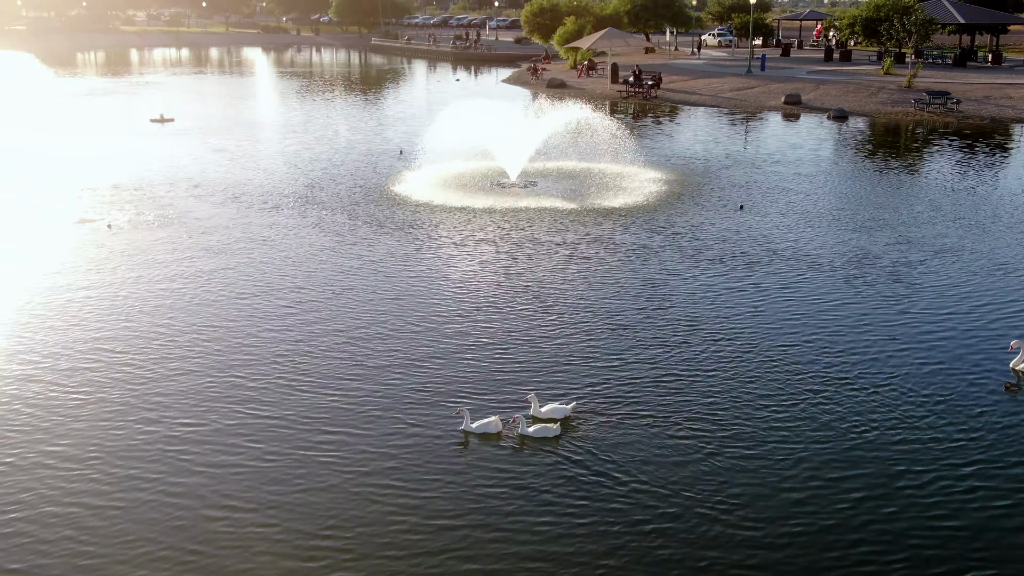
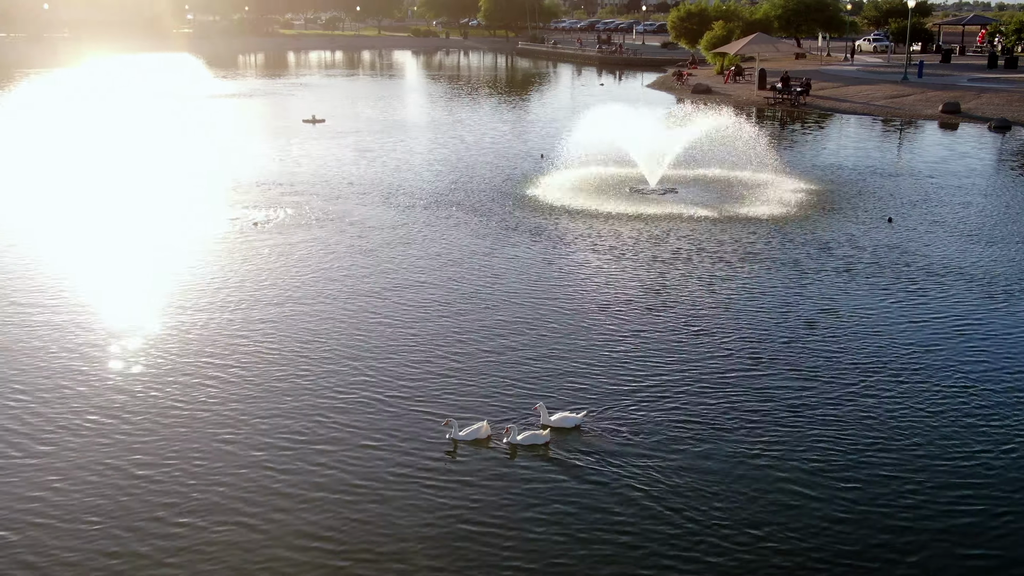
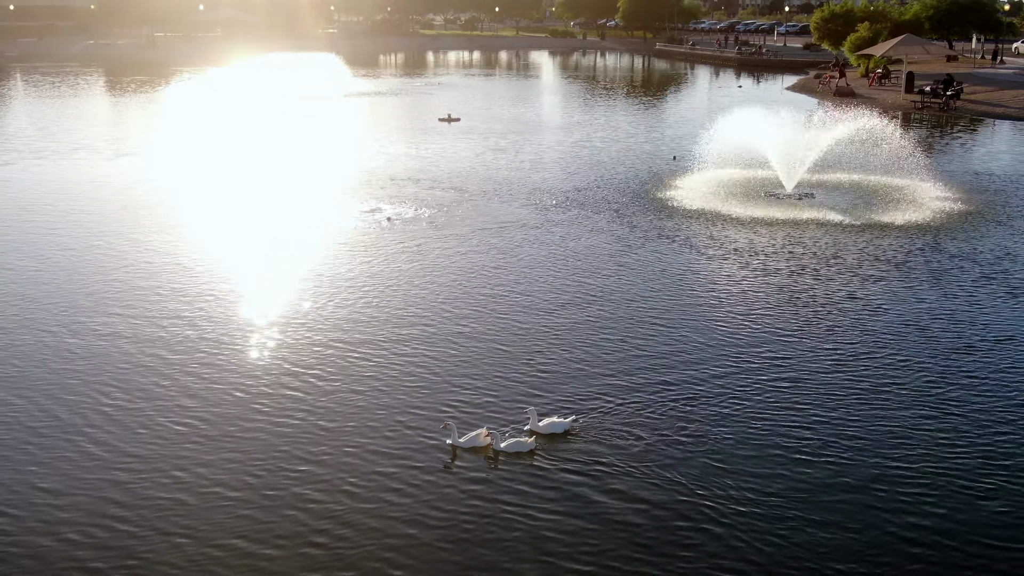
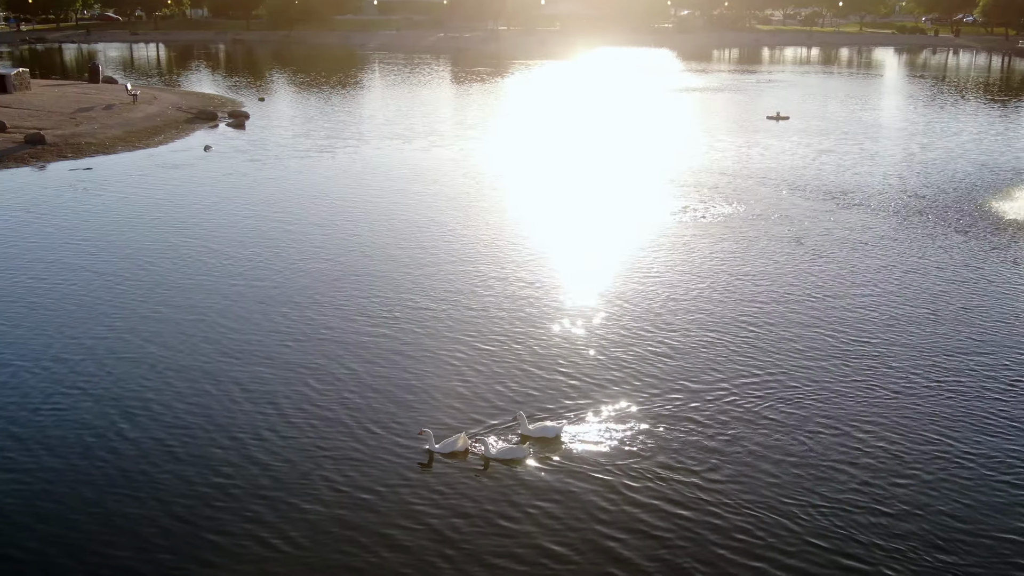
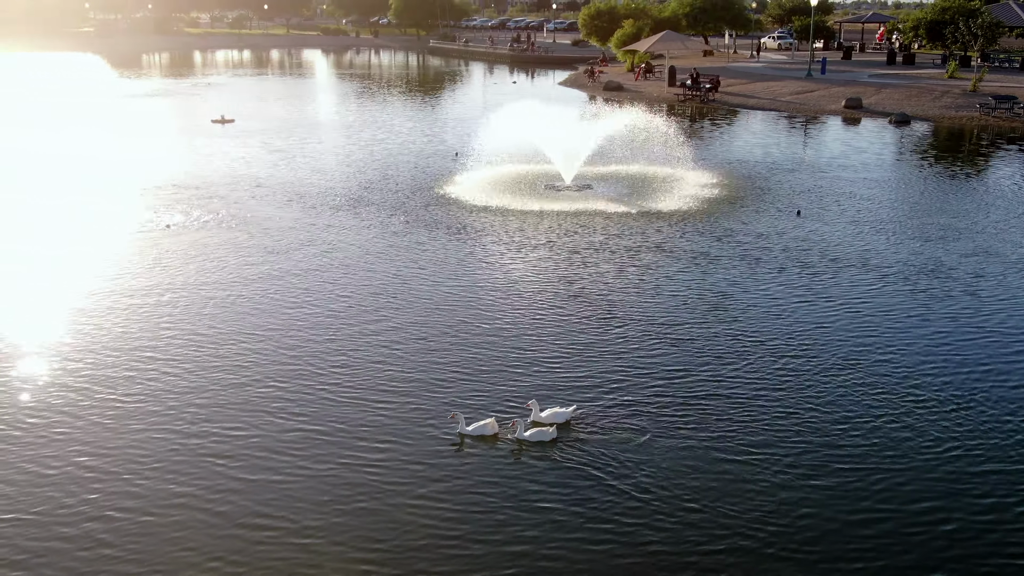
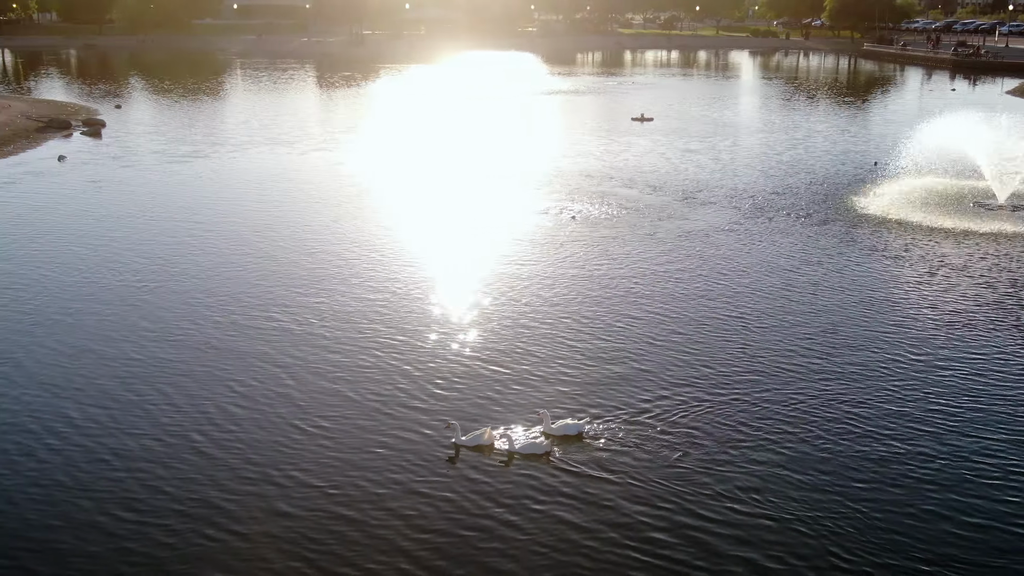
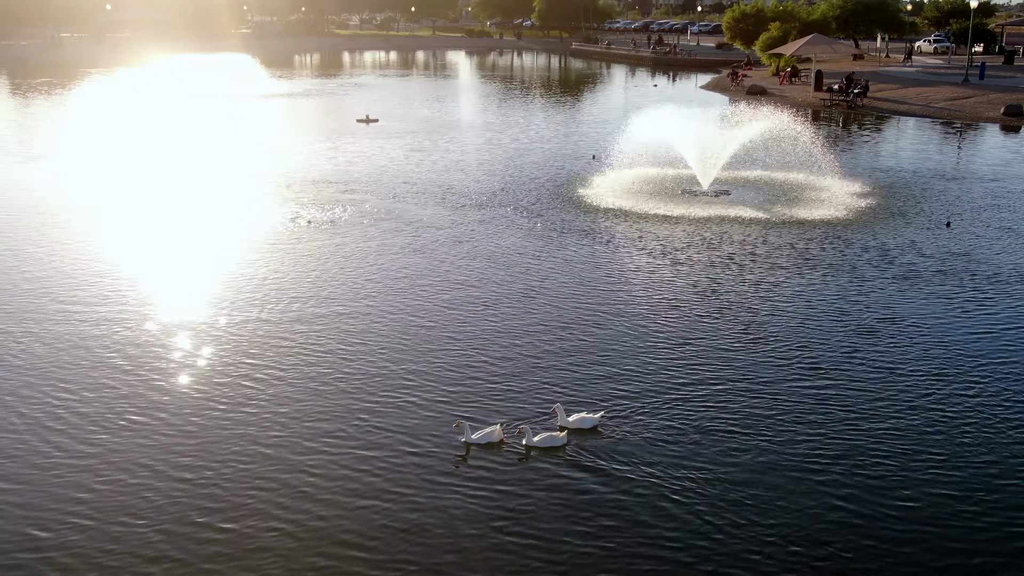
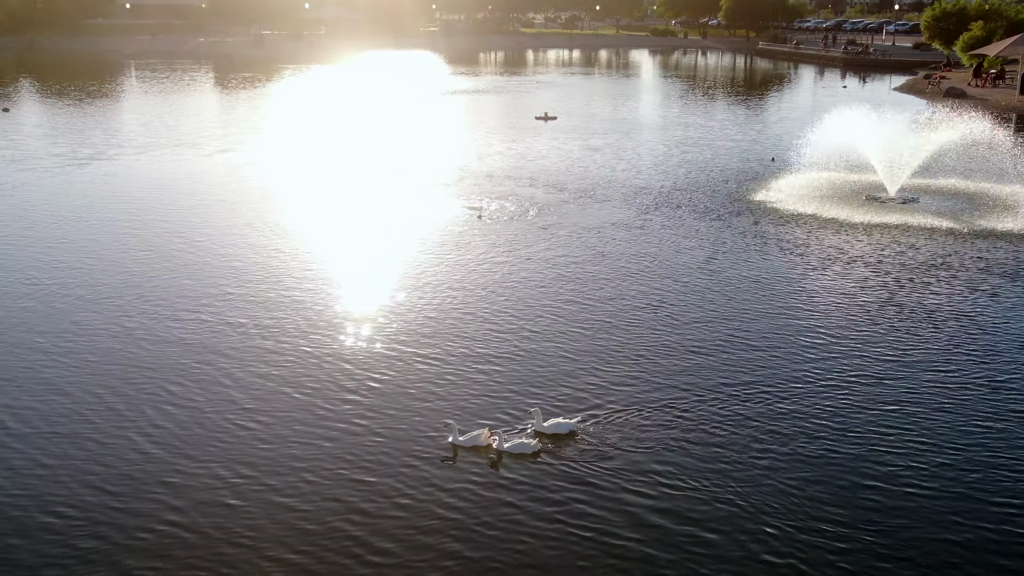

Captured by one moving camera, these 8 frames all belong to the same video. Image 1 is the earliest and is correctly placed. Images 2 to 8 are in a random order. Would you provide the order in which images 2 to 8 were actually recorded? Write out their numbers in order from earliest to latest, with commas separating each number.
5, 2, 7, 3, 8, 6, 4
